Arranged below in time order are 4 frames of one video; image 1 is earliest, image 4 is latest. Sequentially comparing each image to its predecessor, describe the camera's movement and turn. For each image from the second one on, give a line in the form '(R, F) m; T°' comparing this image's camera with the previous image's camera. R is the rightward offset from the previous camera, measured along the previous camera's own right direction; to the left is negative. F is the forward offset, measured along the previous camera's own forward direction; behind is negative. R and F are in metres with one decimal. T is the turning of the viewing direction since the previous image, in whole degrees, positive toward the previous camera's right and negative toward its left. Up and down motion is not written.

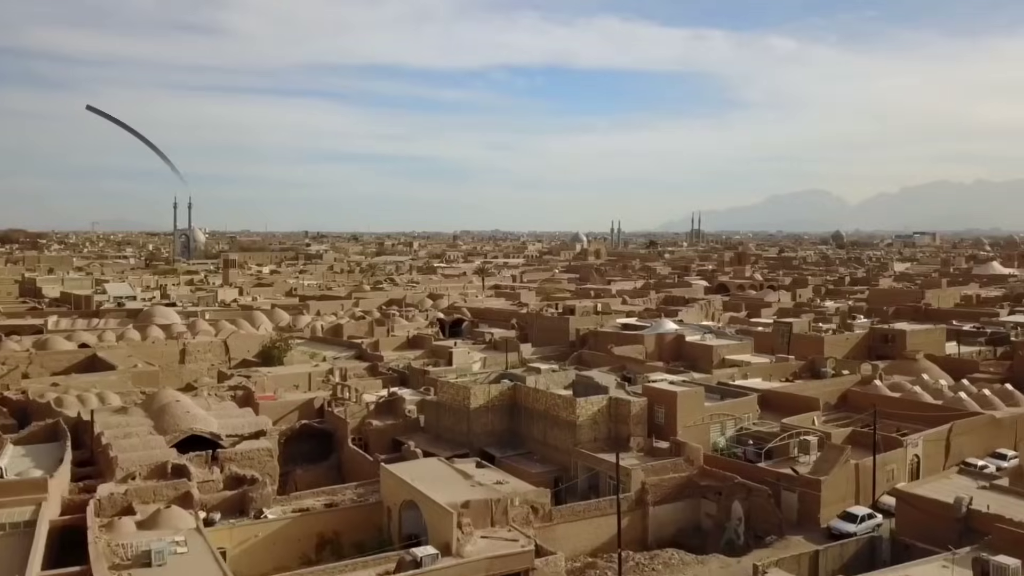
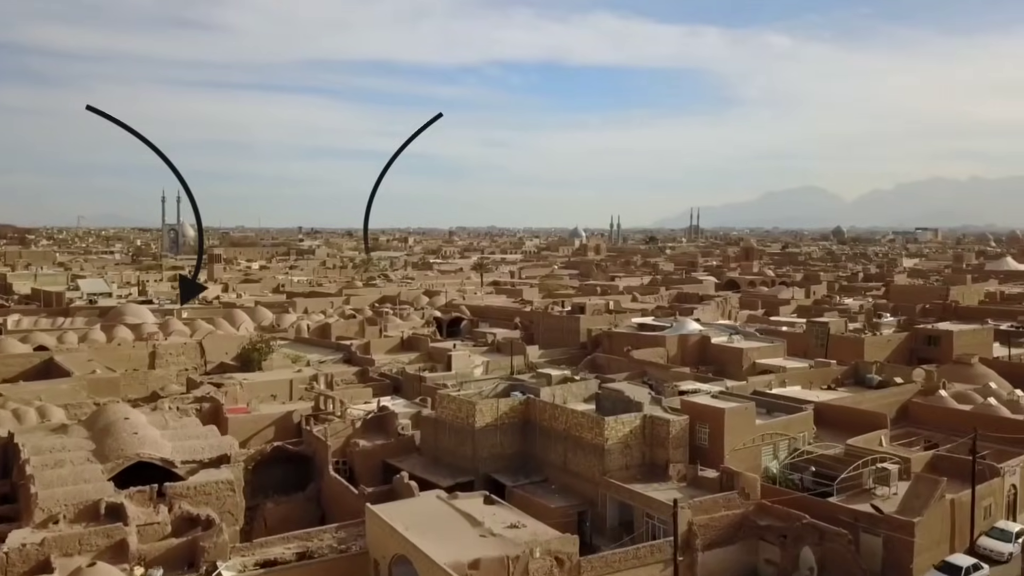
(-0.3, +3.6) m; 0°
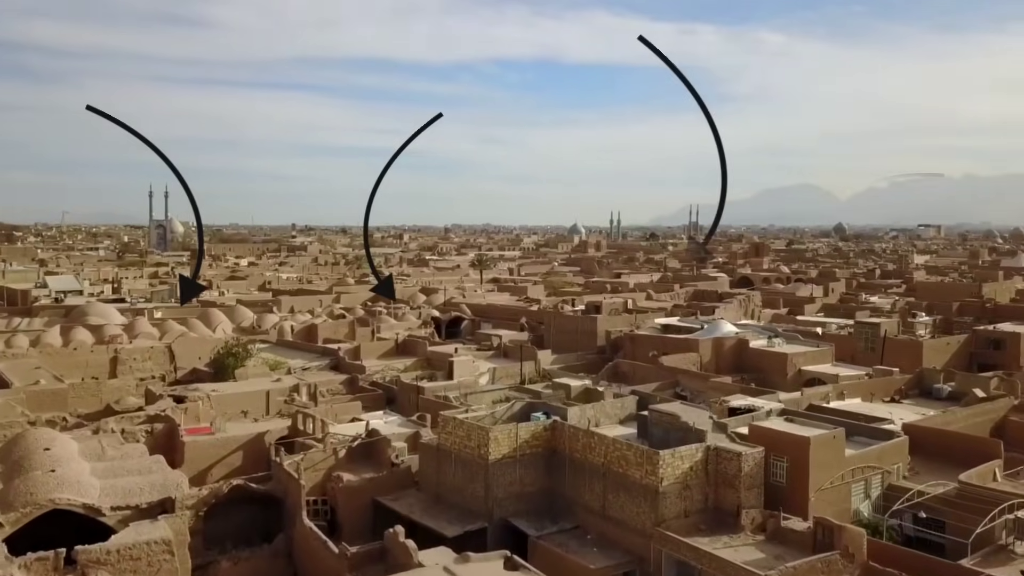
(-0.4, +3.9) m; 0°
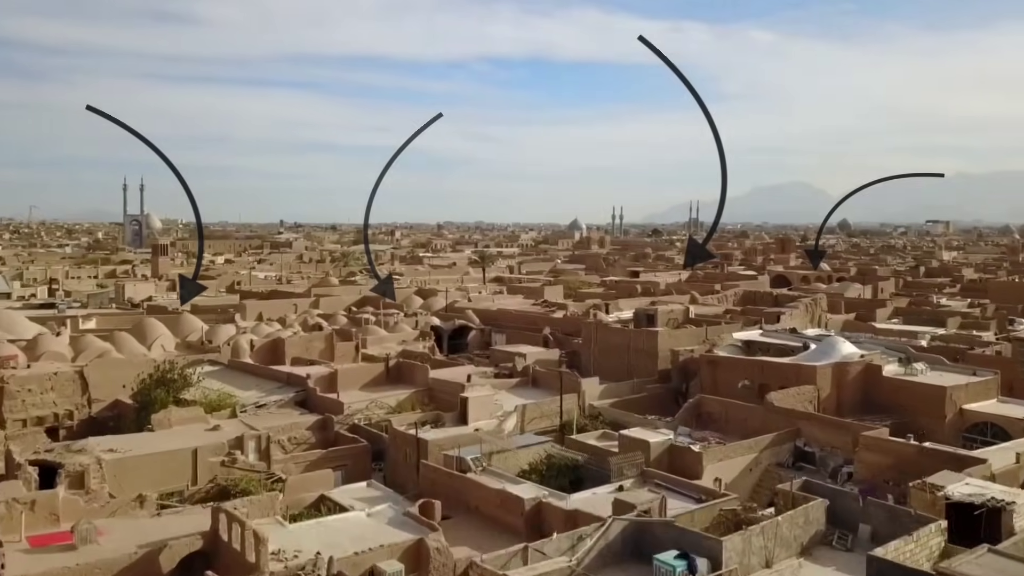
(-0.8, +8.0) m; 0°
